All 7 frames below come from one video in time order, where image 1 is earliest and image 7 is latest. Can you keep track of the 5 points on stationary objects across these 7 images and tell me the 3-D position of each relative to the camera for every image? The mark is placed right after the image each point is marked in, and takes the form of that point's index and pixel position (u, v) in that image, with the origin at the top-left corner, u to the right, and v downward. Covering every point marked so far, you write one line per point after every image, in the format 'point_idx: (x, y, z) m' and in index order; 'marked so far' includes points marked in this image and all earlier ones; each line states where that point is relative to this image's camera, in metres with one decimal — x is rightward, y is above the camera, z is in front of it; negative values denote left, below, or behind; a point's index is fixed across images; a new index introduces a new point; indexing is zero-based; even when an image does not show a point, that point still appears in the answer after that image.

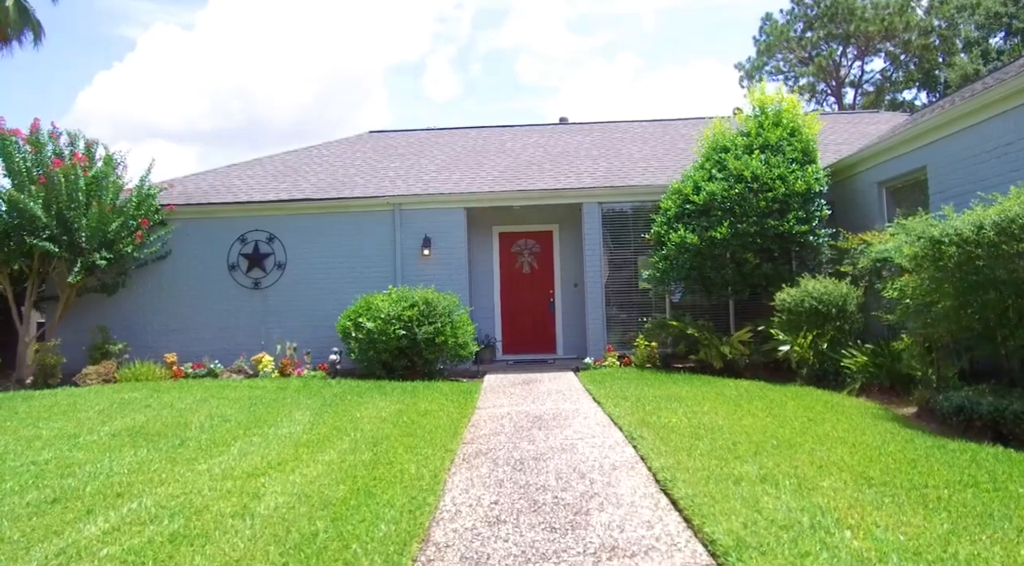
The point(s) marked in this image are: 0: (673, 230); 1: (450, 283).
0: (+2.4, +0.8, +9.3) m
1: (-1.1, 0.0, +10.8) m
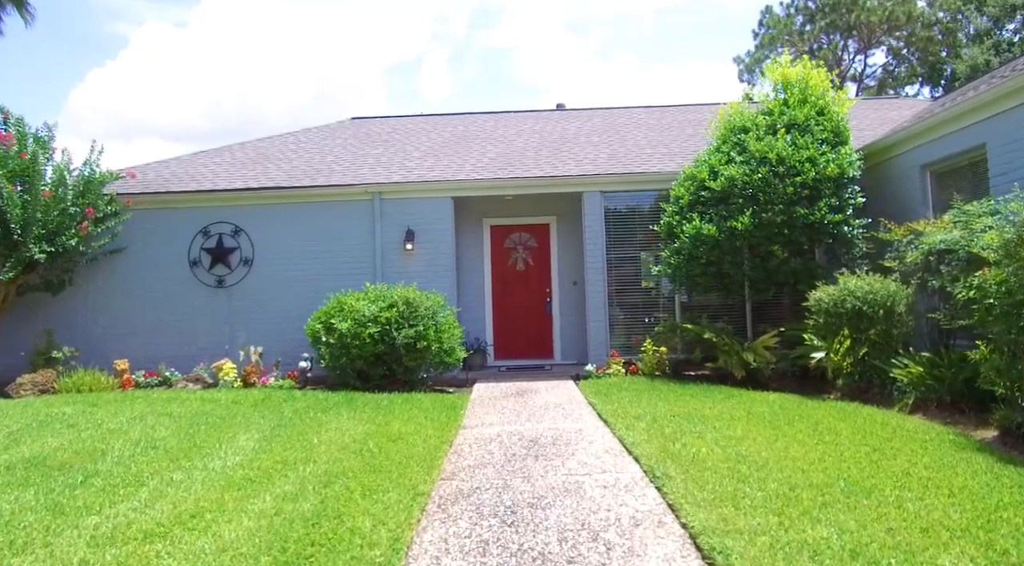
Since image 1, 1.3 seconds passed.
0: (+2.3, +0.8, +8.2) m
1: (-1.2, 0.0, +9.7) m
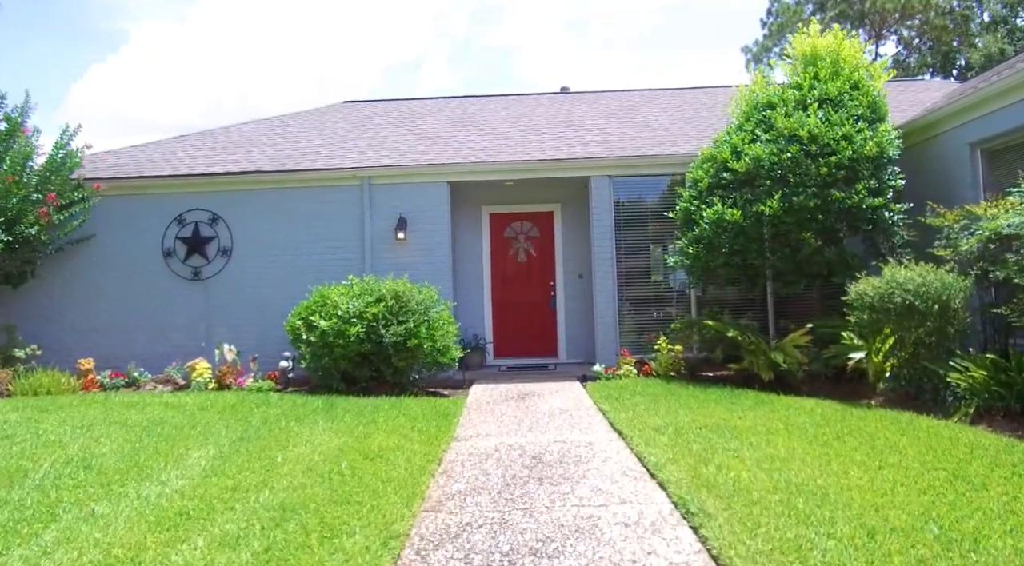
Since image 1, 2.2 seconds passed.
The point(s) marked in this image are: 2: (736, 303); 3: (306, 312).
0: (+2.3, +0.9, +7.4) m
1: (-1.2, +0.1, +8.9) m
2: (+3.1, -0.3, +8.7) m
3: (-2.4, -0.3, +7.4) m
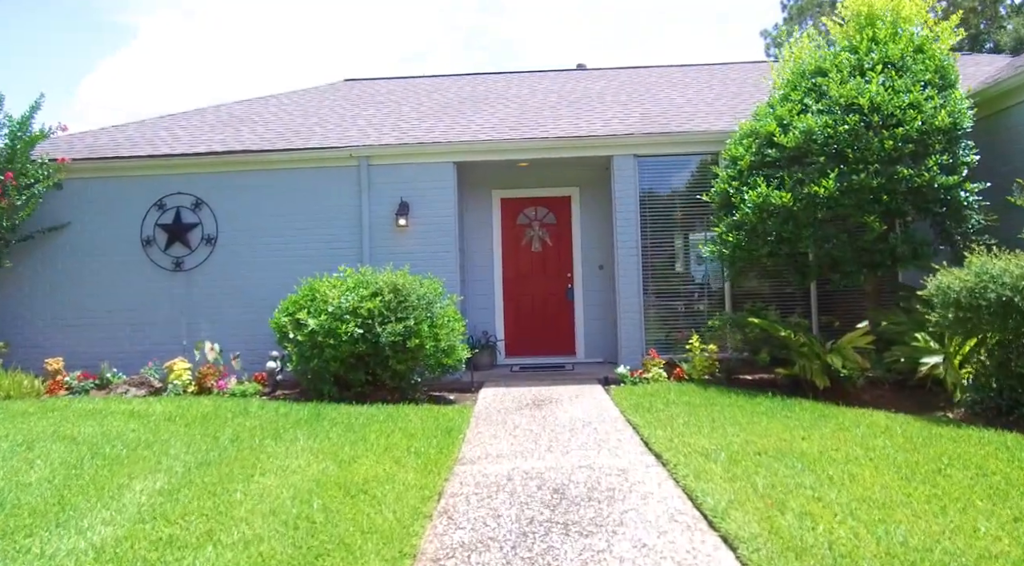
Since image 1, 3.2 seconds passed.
0: (+2.4, +1.0, +6.5) m
1: (-1.0, +0.3, +8.1) m
2: (+3.2, -0.2, +7.8) m
3: (-2.3, -0.3, +6.6) m
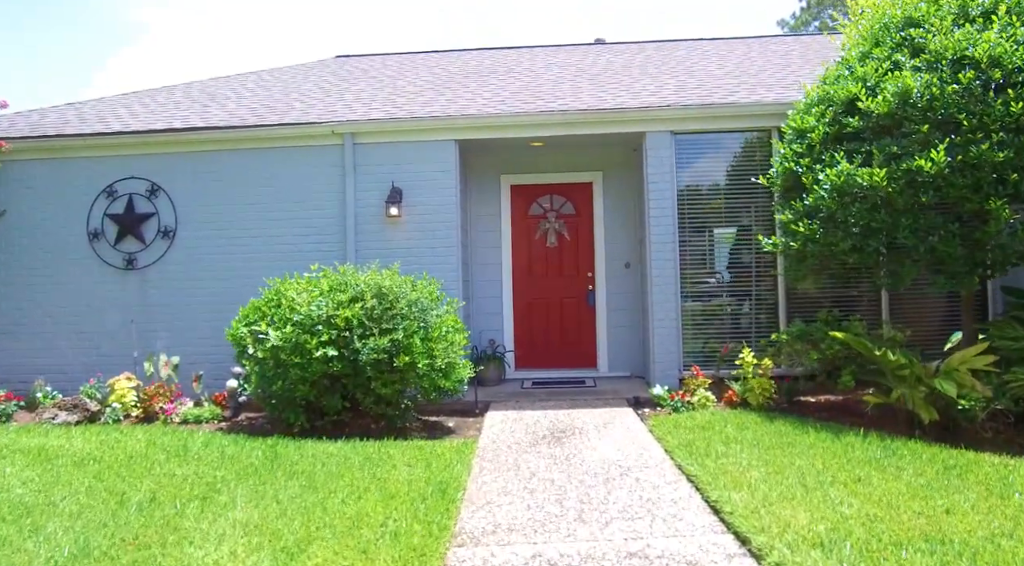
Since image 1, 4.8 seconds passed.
0: (+2.5, +1.0, +5.2) m
1: (-0.9, +0.2, +6.8) m
2: (+3.4, -0.2, +6.4) m
3: (-2.2, -0.3, +5.3) m
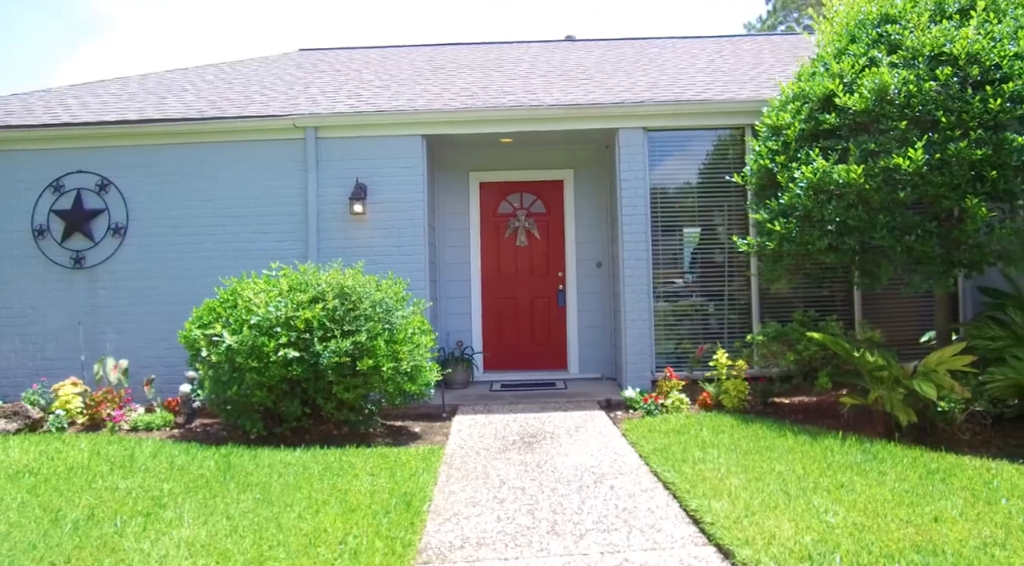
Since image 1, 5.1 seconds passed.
0: (+2.3, +1.0, +5.1) m
1: (-1.2, +0.2, +6.5) m
2: (+3.1, -0.2, +6.4) m
3: (-2.4, -0.3, +5.0) m
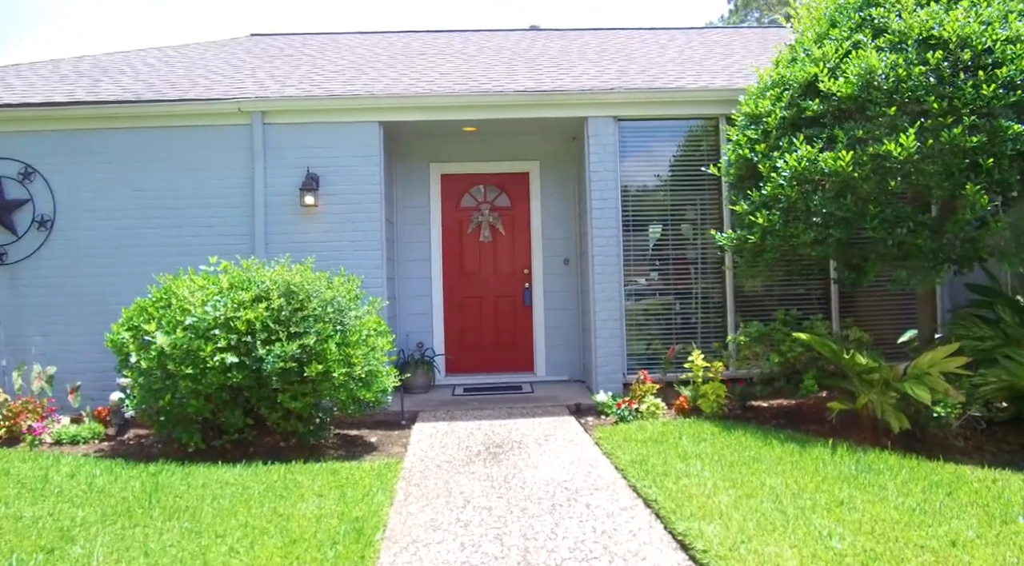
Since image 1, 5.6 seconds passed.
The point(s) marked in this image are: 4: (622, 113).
0: (+2.1, +1.0, +4.8) m
1: (-1.5, +0.3, +6.1) m
2: (+2.8, -0.2, +6.1) m
3: (-2.7, -0.3, +4.5) m
4: (+1.1, +1.7, +6.2) m
